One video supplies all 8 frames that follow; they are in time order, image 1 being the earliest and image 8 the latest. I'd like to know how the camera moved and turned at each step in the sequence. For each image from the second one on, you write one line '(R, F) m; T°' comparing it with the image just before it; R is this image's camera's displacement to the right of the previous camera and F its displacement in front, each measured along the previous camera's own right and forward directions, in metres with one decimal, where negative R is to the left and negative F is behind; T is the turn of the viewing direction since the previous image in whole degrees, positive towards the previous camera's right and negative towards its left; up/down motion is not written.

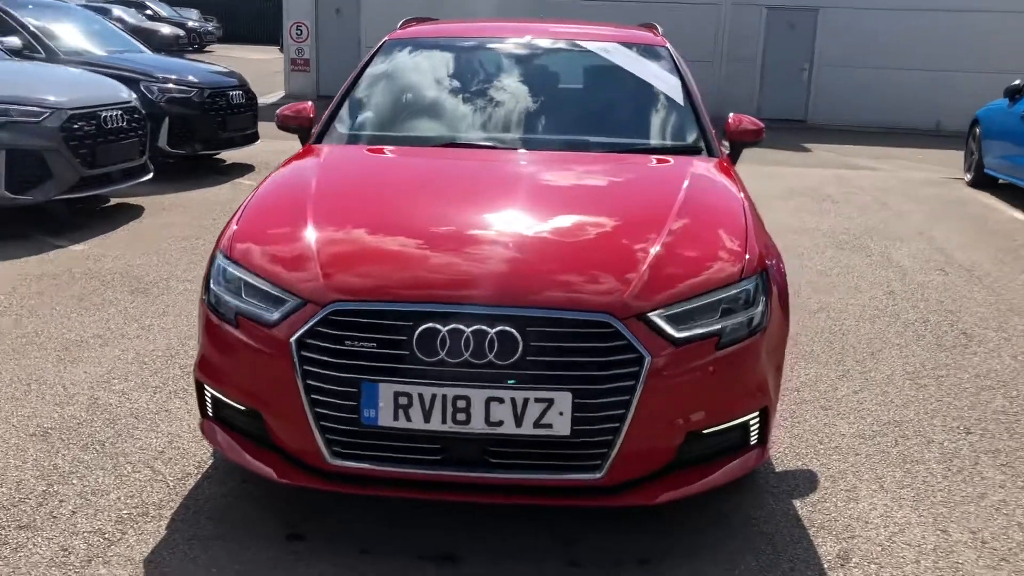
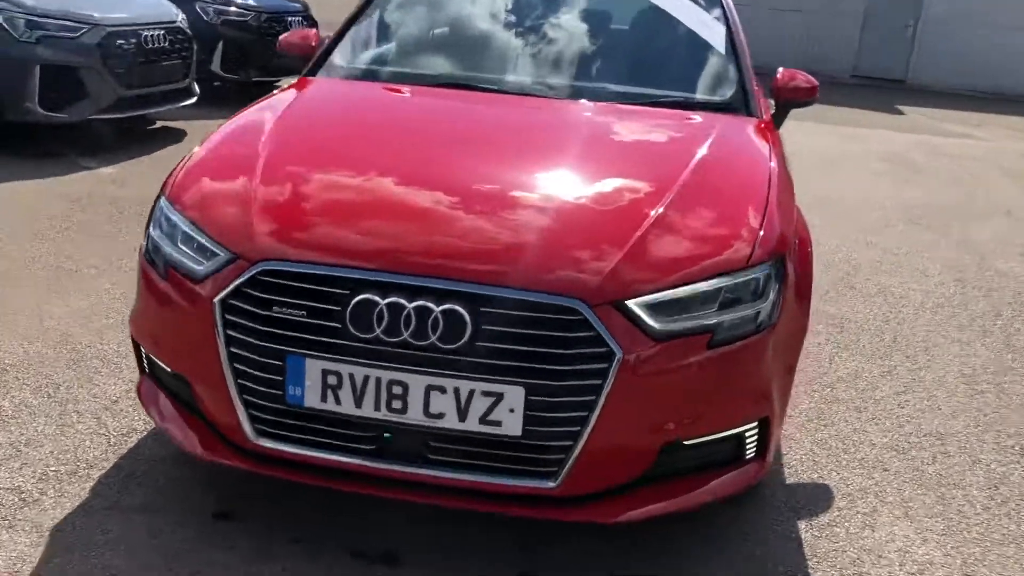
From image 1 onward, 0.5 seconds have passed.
(+0.3, +0.4) m; -5°
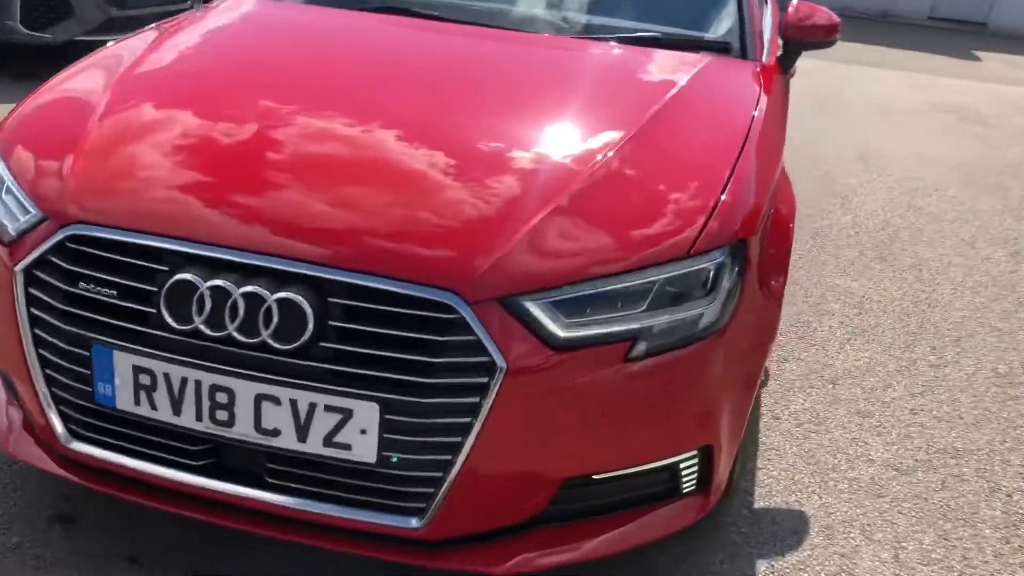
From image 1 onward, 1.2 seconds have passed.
(+0.4, +0.5) m; -4°
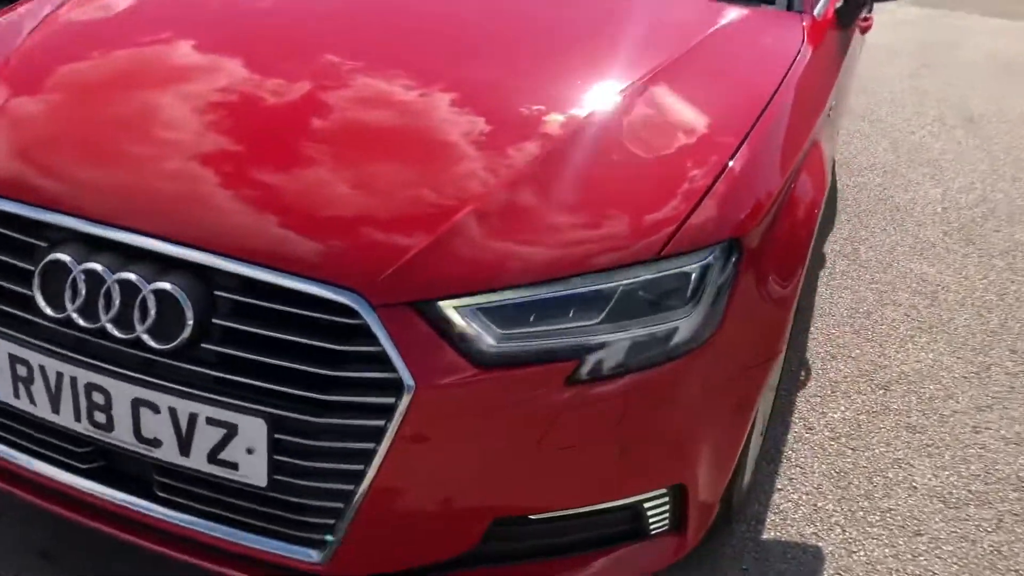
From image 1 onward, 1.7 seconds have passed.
(+0.3, +0.3) m; -6°
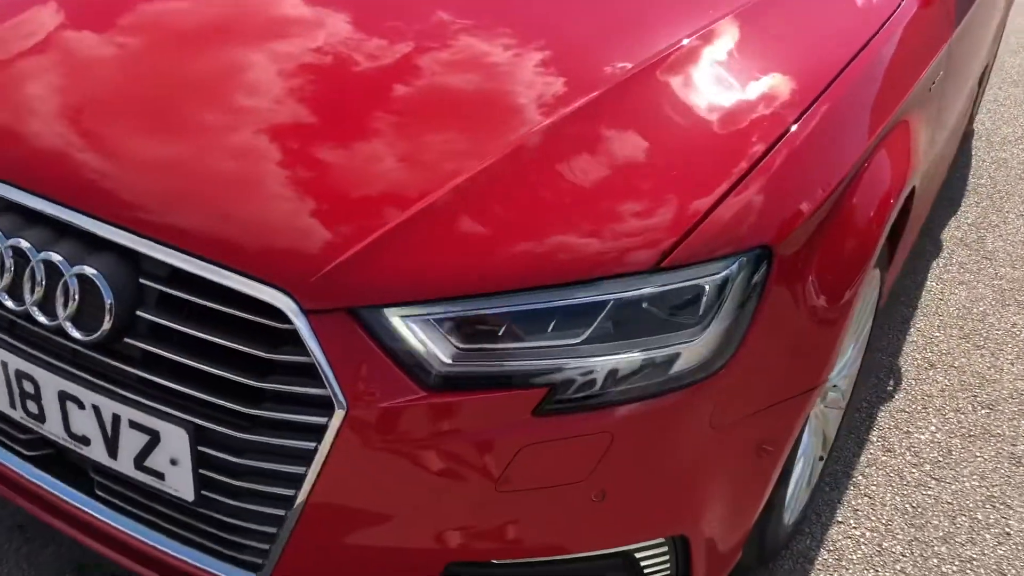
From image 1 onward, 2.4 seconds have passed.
(+0.2, +0.3) m; -8°
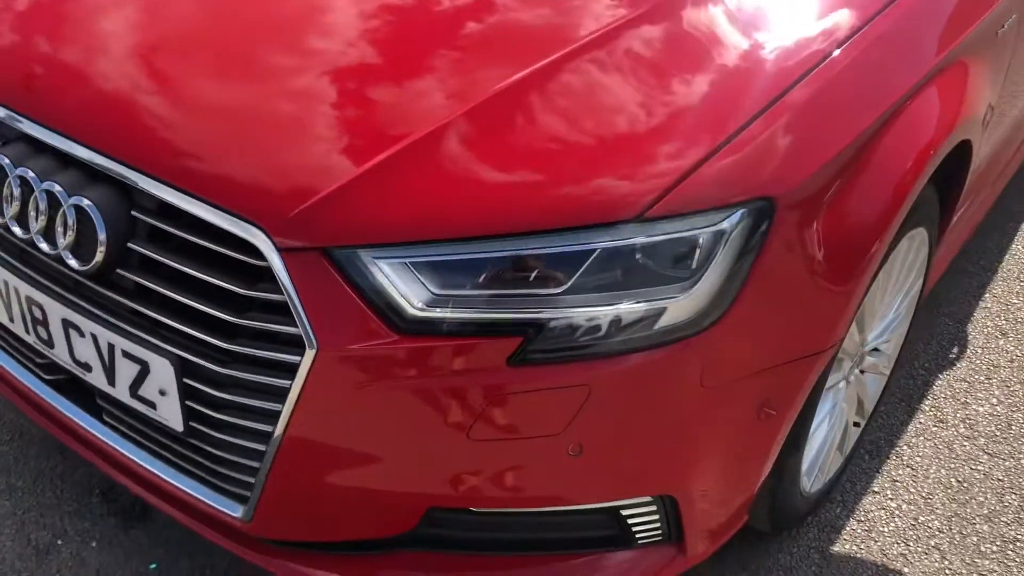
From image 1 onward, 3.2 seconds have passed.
(+0.2, 0.0) m; -6°
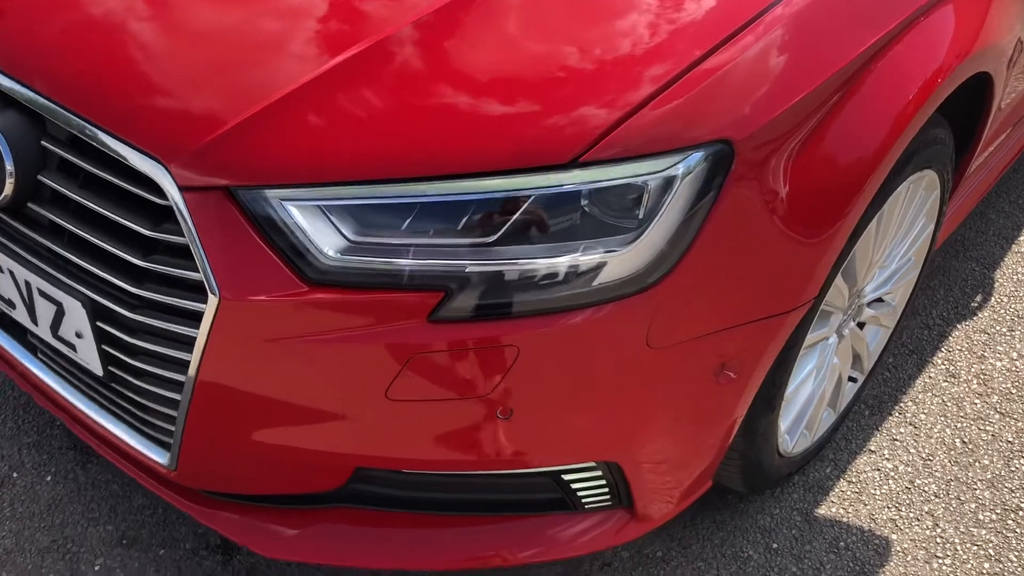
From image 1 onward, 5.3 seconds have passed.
(+0.2, +0.1) m; -3°
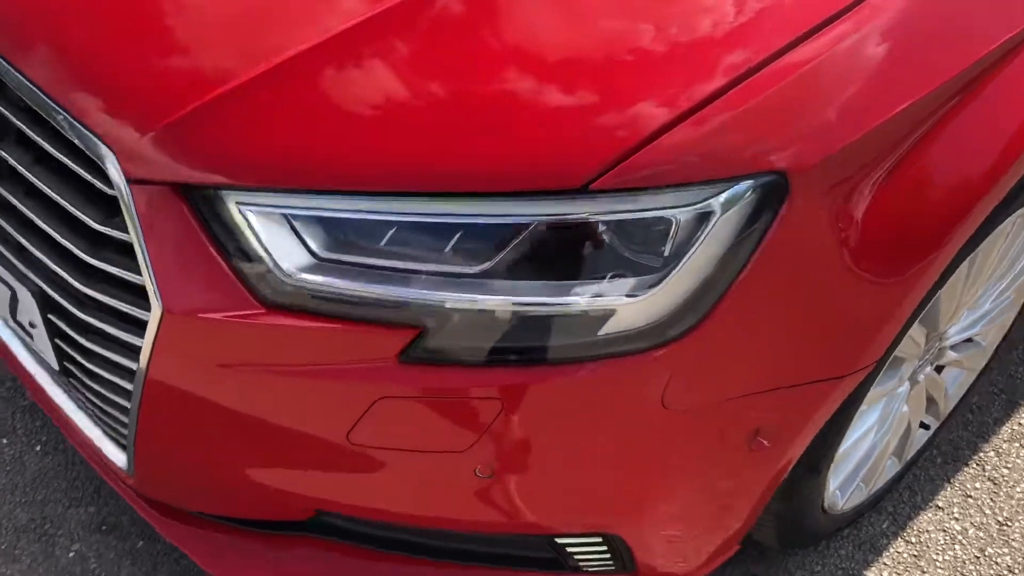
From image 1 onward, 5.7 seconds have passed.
(+0.1, +0.2) m; -5°
